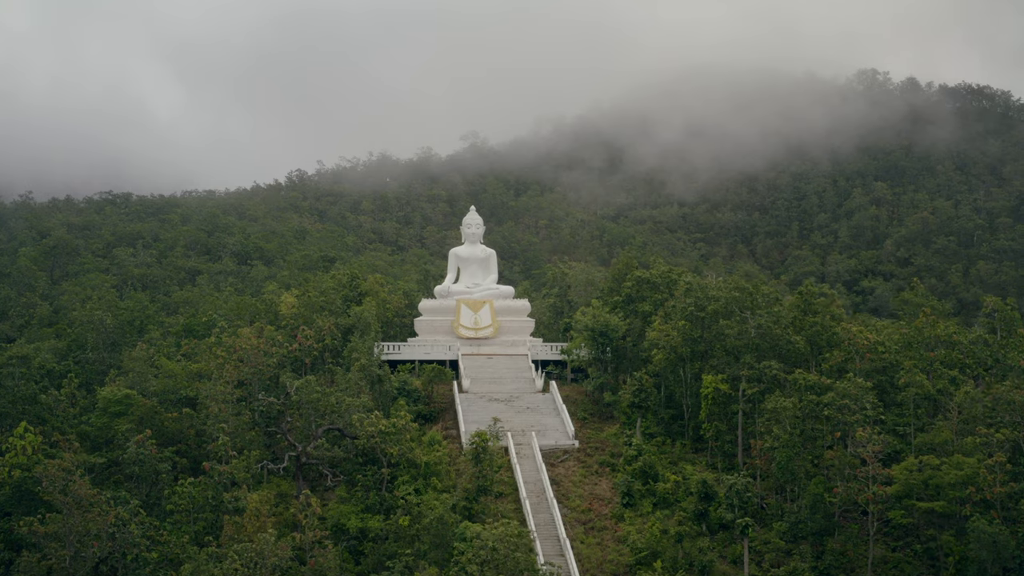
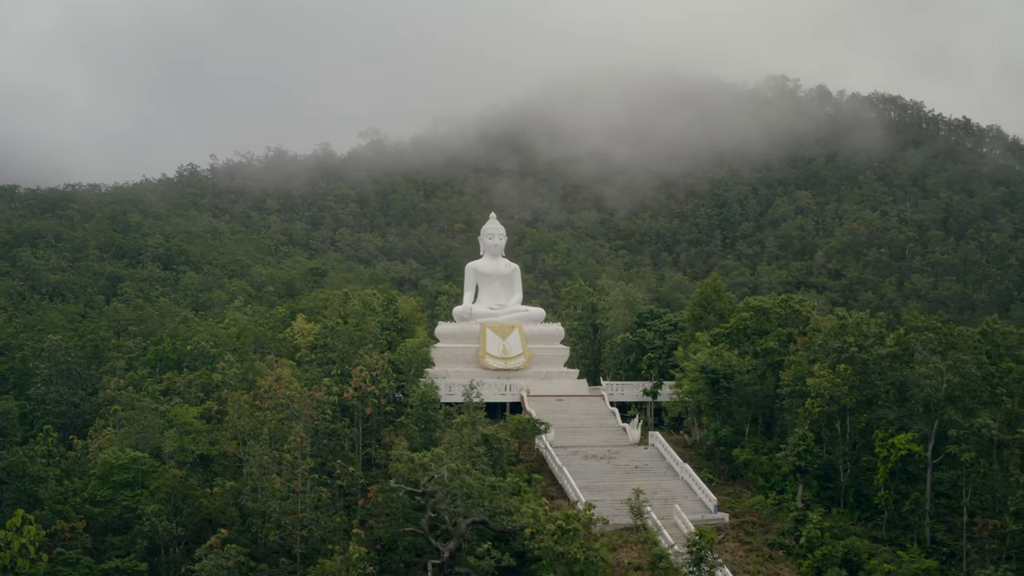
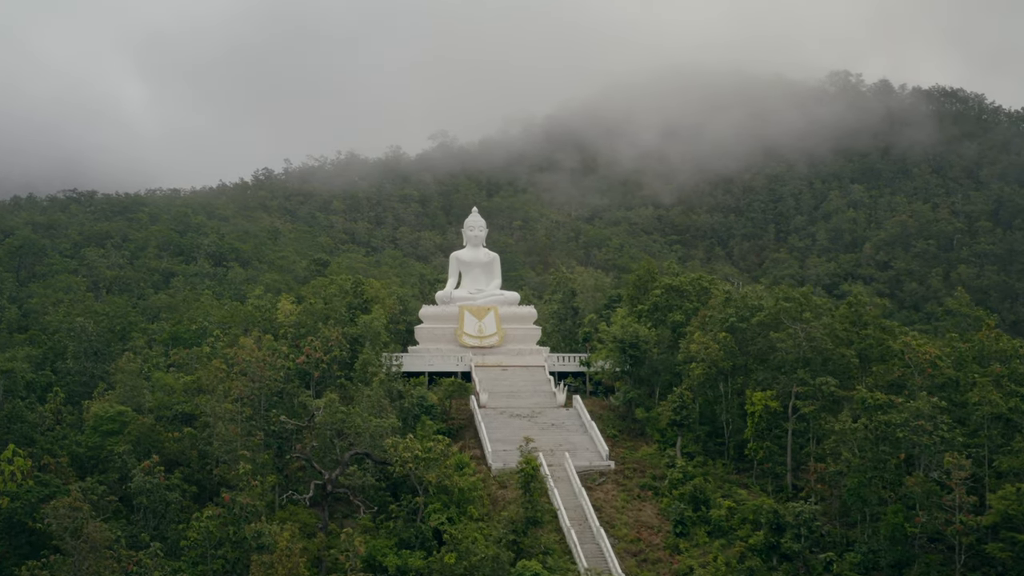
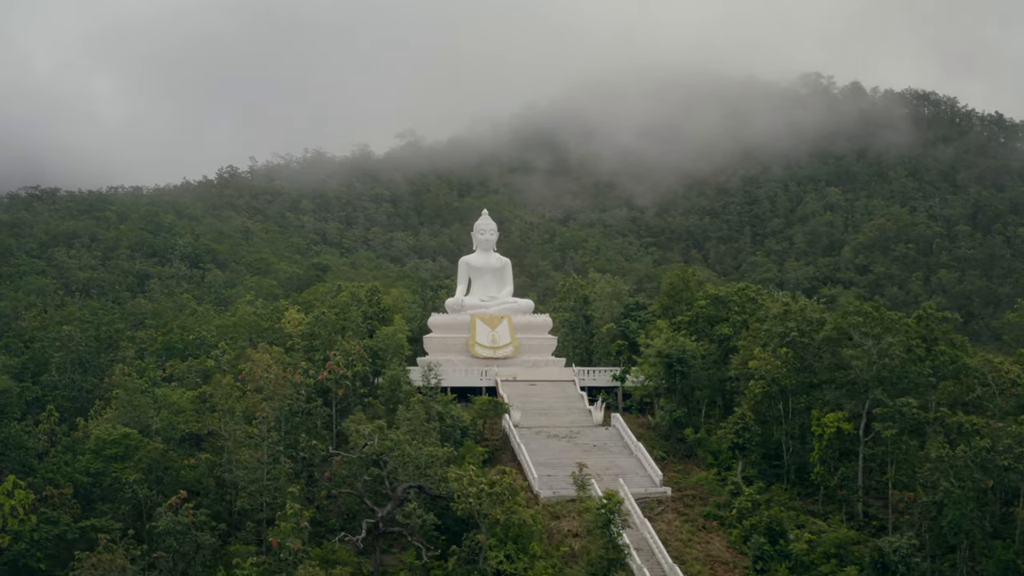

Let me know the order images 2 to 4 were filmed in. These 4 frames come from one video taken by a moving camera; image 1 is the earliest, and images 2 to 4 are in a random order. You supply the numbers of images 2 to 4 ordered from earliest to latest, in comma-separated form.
3, 4, 2
